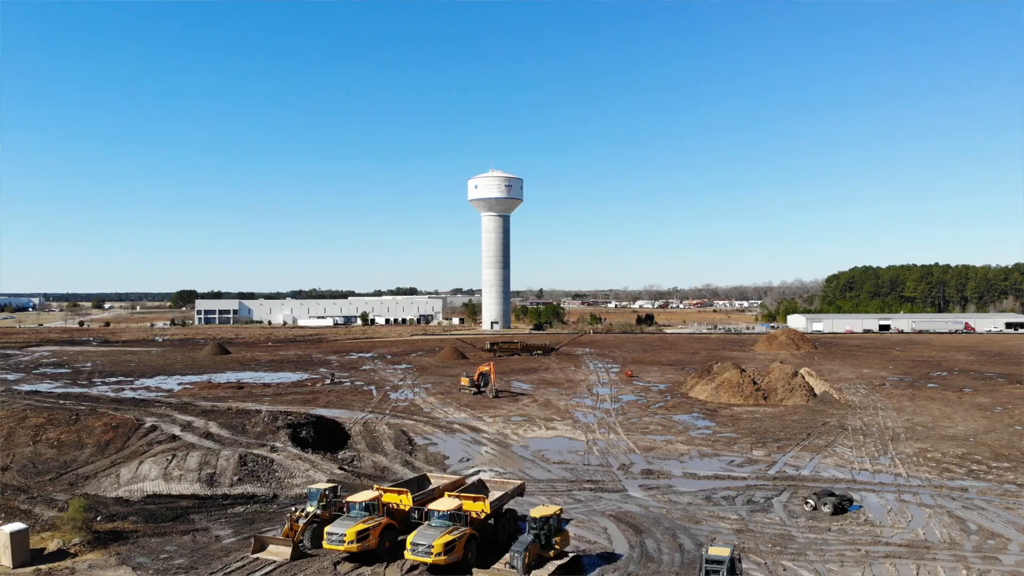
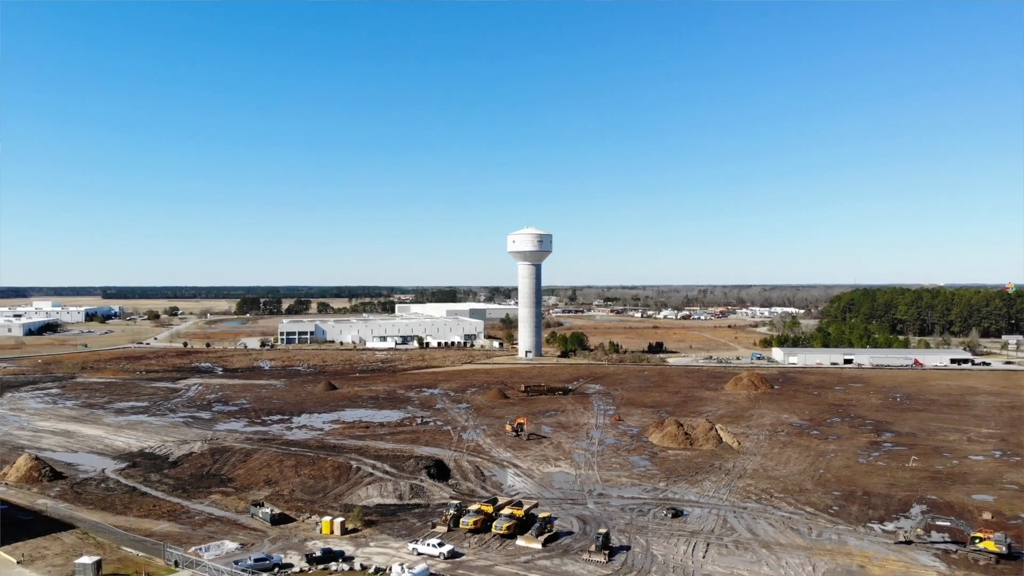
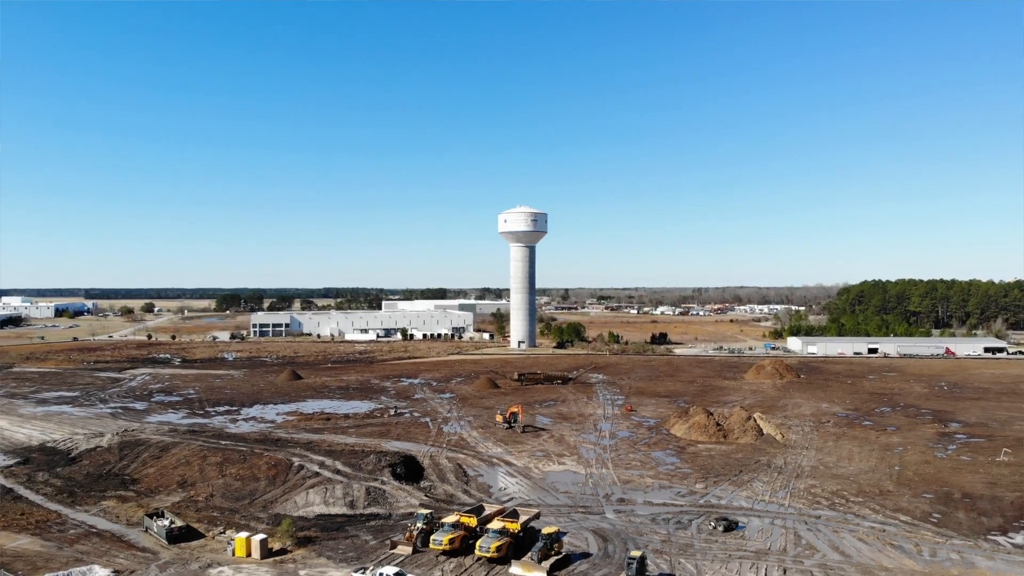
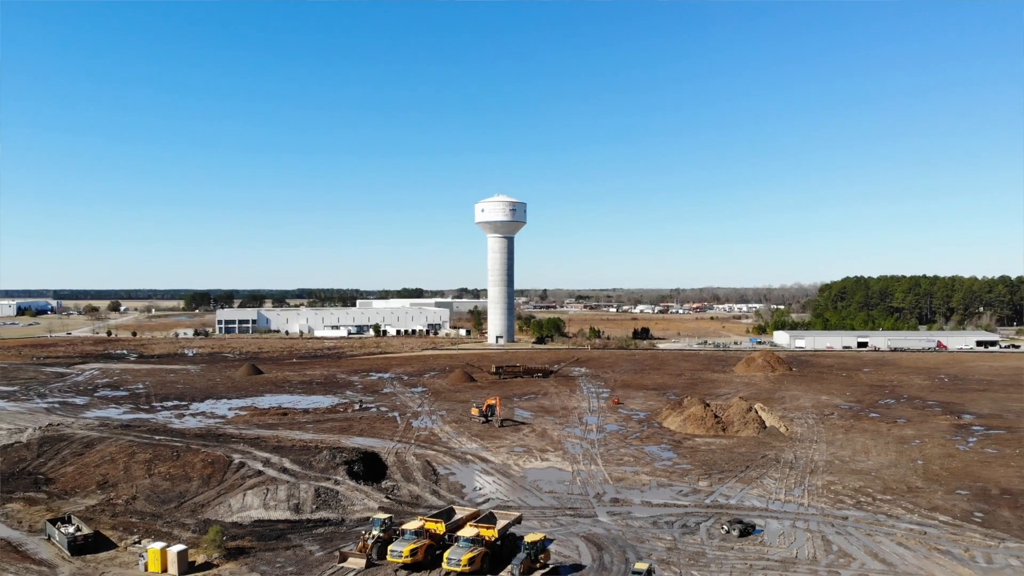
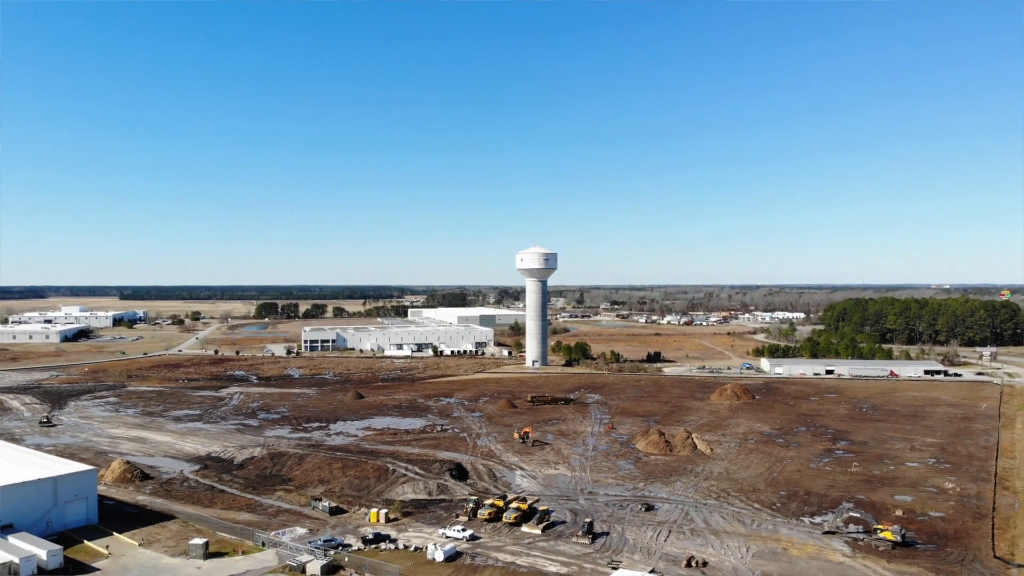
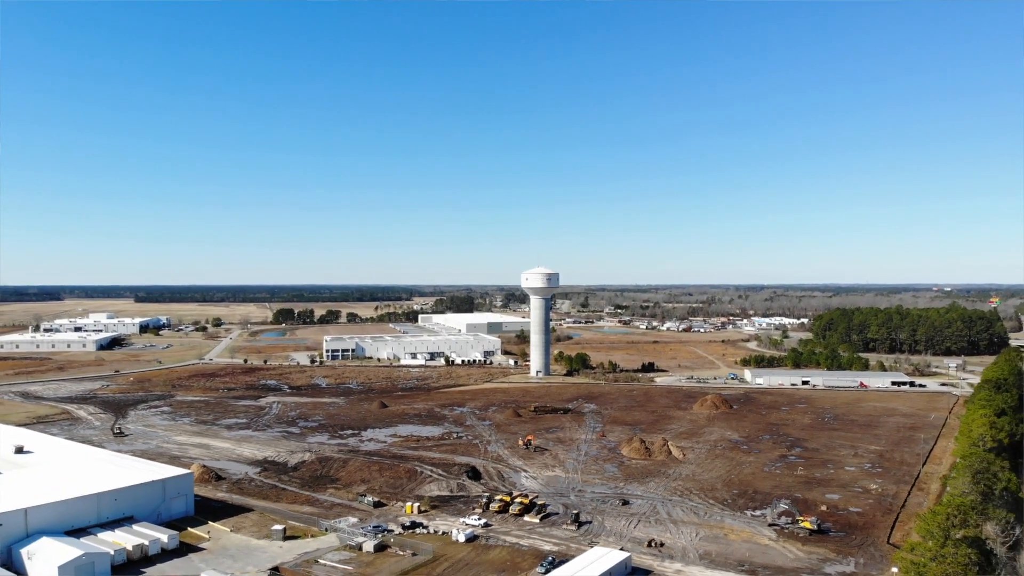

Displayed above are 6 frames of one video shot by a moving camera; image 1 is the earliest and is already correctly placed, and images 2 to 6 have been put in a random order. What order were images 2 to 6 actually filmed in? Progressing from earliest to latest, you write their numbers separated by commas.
4, 3, 2, 5, 6
